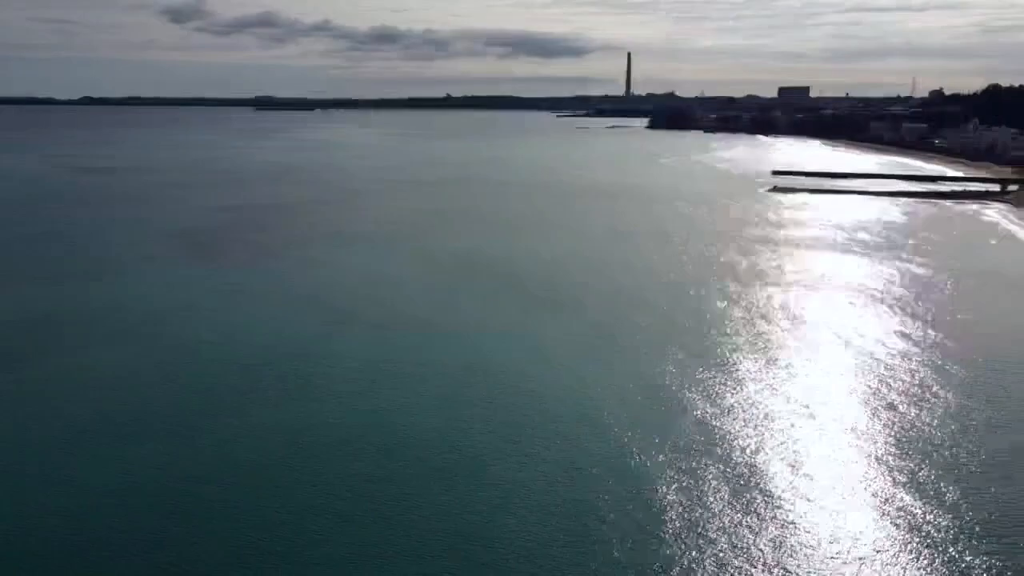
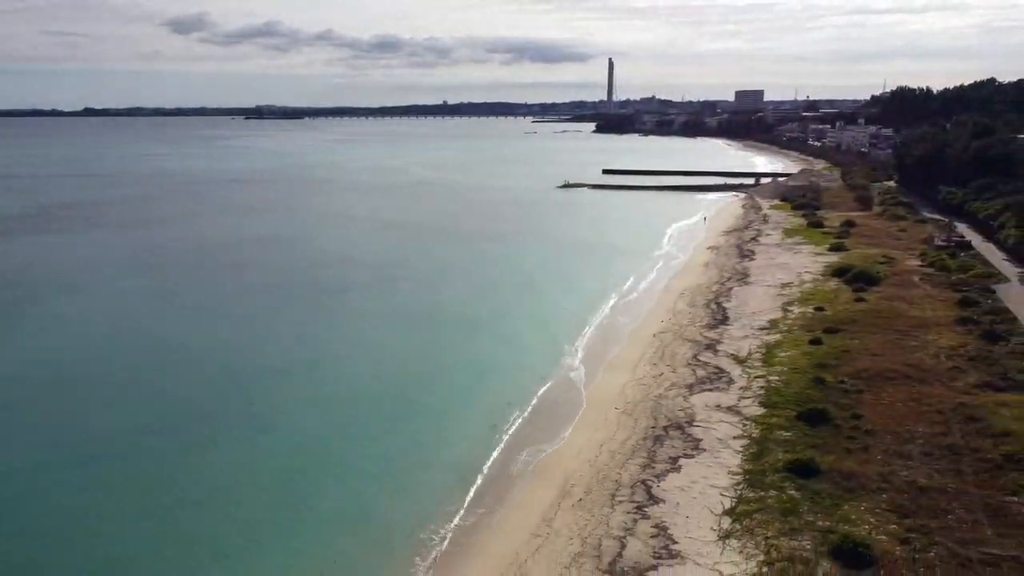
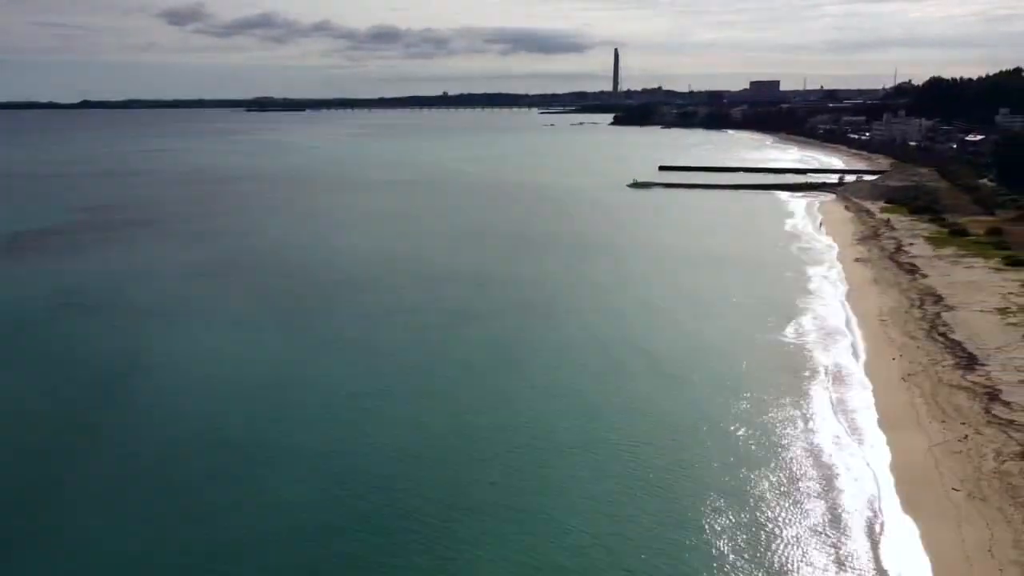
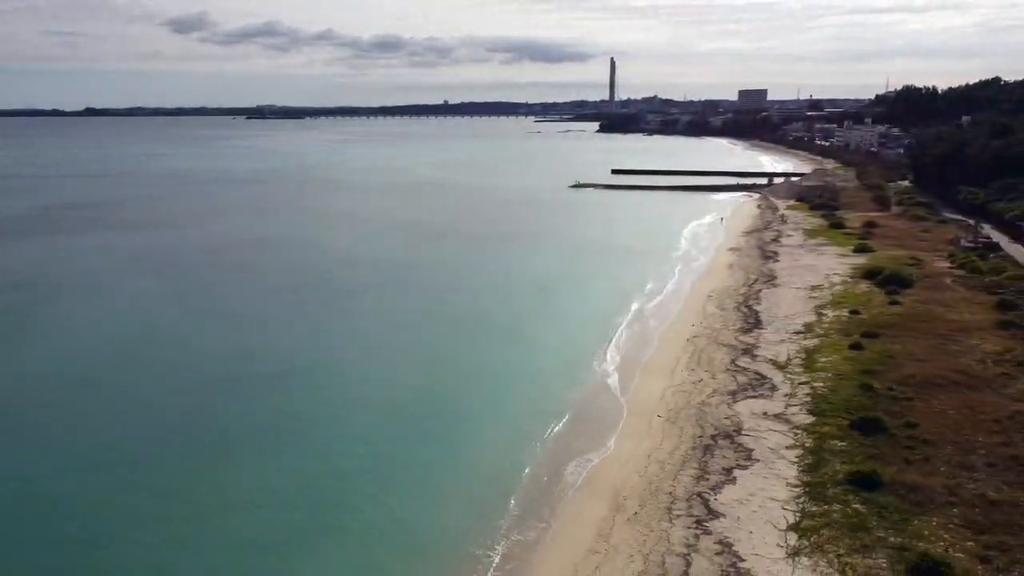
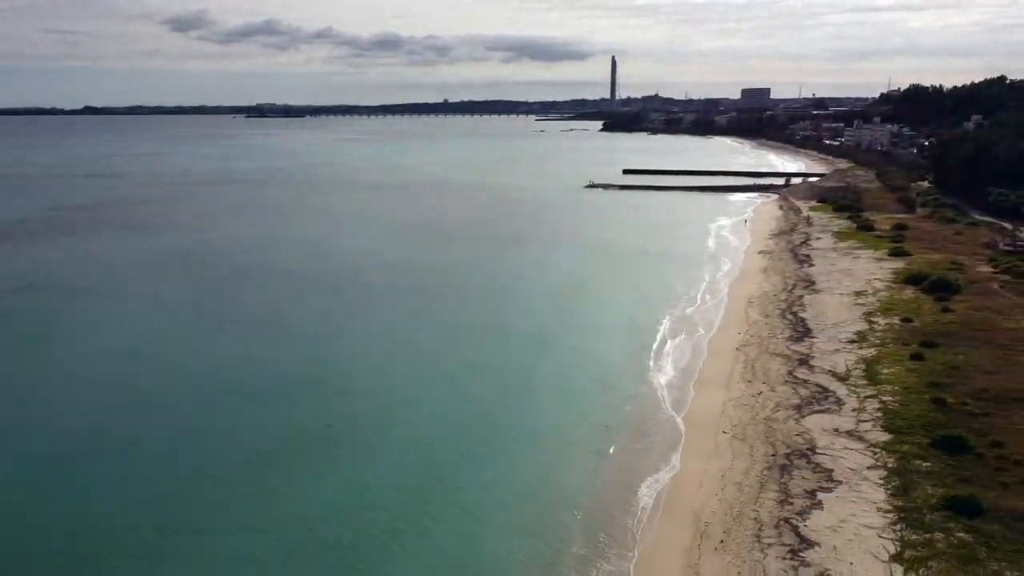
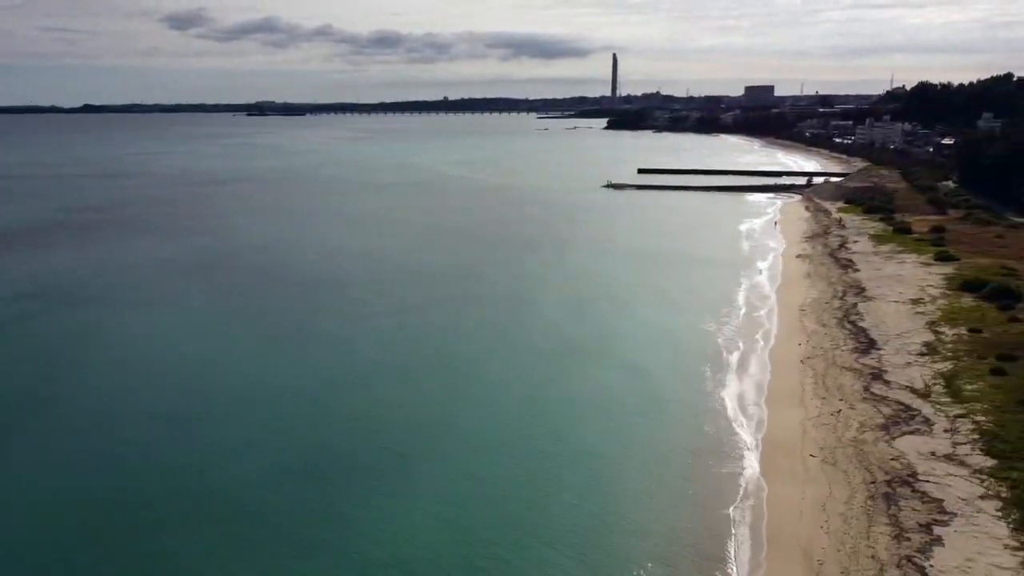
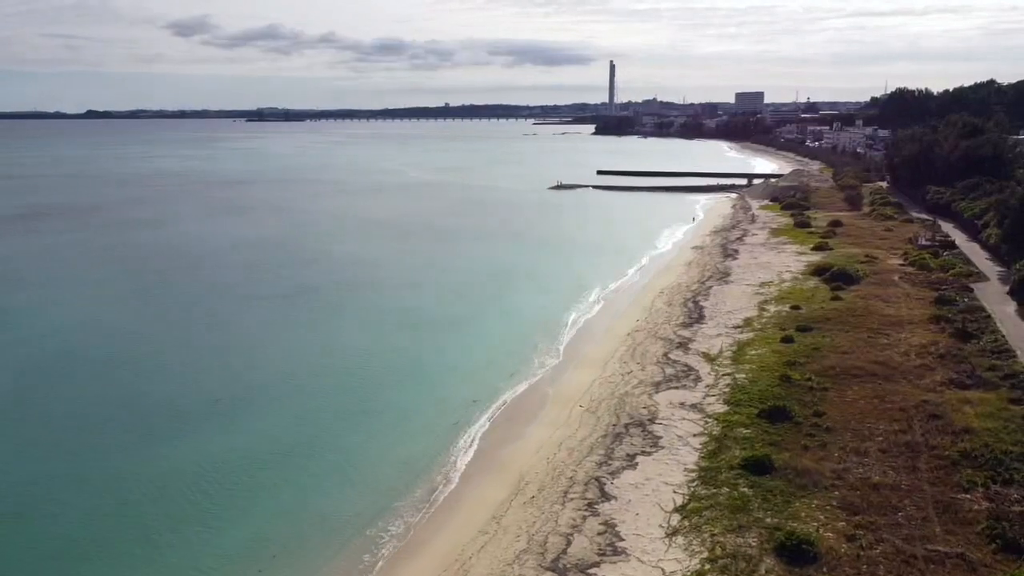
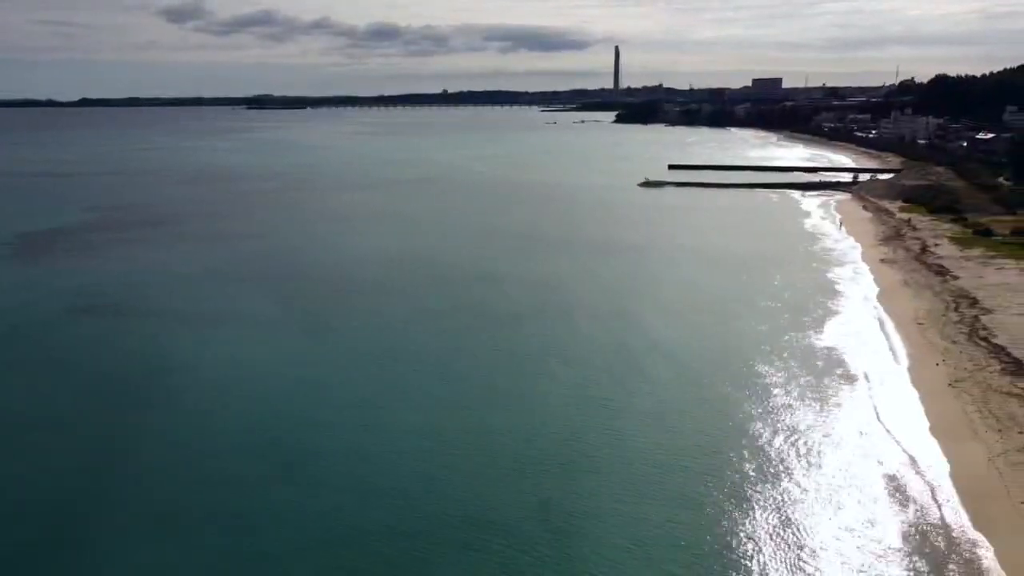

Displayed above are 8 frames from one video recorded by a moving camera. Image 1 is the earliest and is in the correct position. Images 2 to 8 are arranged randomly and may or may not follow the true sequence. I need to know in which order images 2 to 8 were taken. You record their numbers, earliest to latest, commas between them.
8, 3, 6, 5, 4, 2, 7
